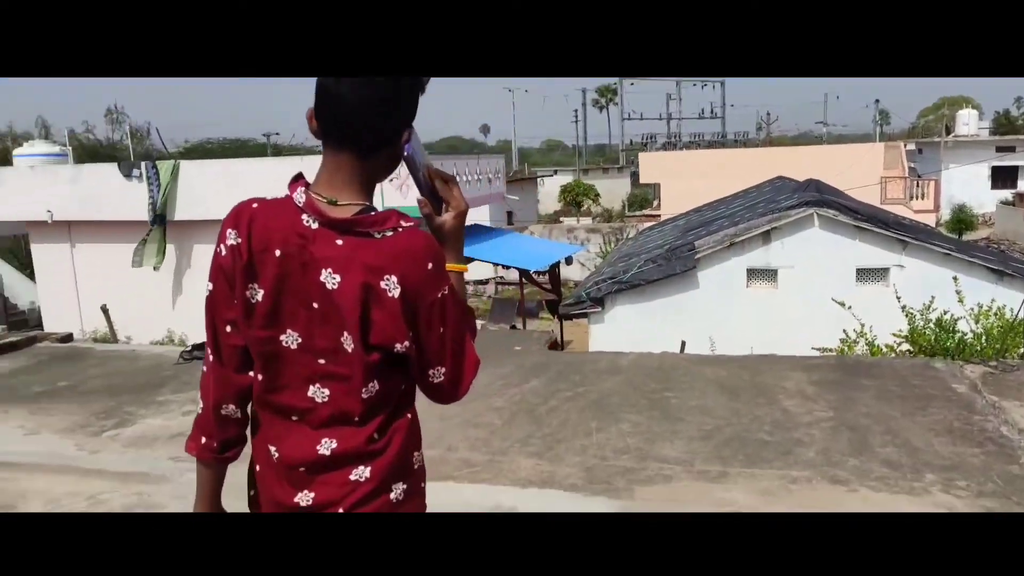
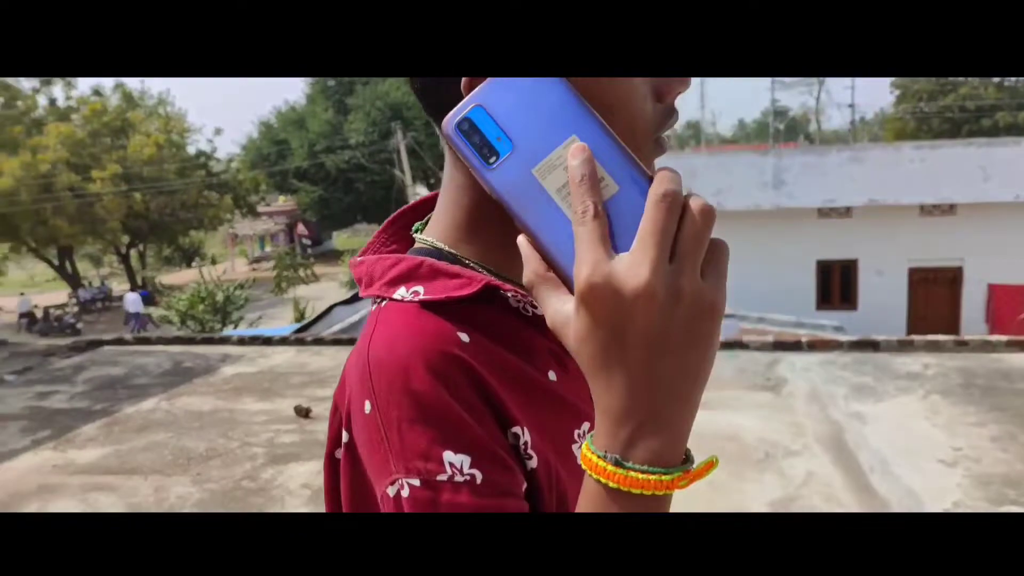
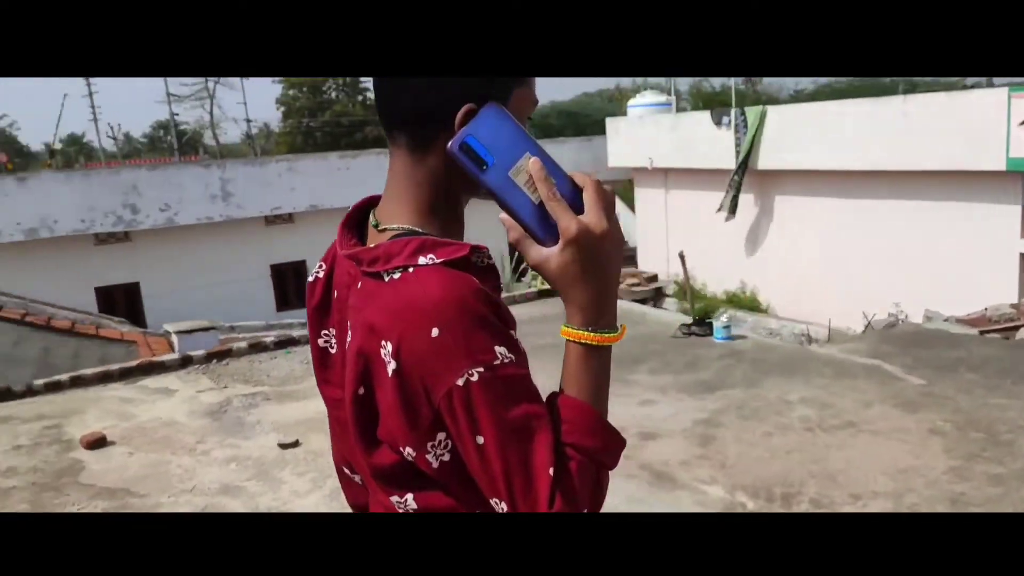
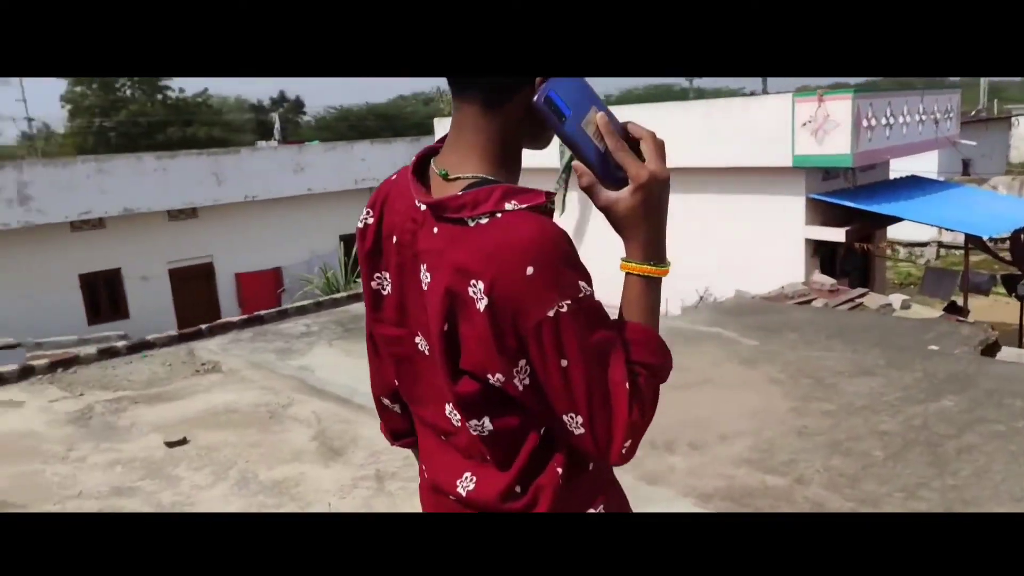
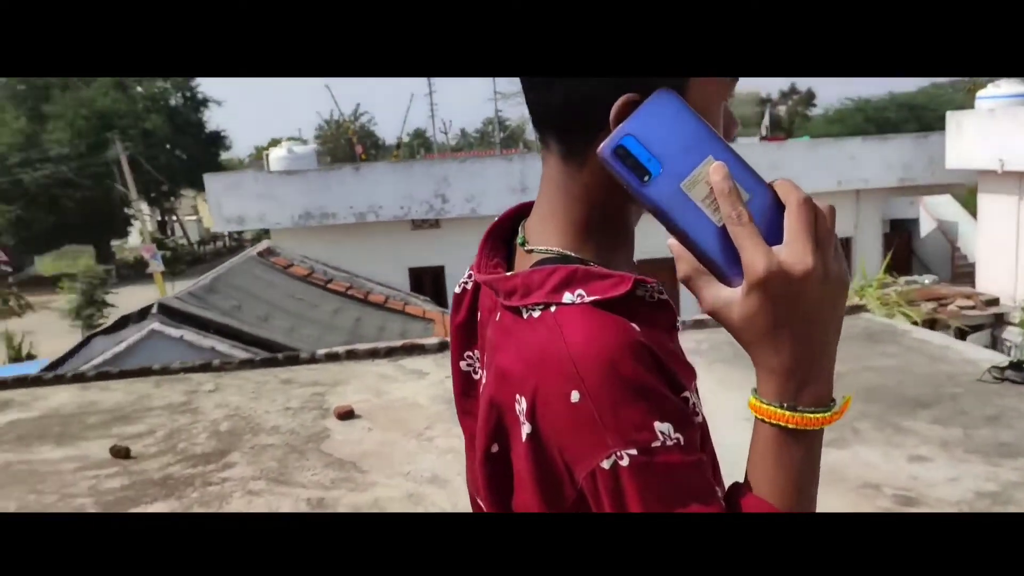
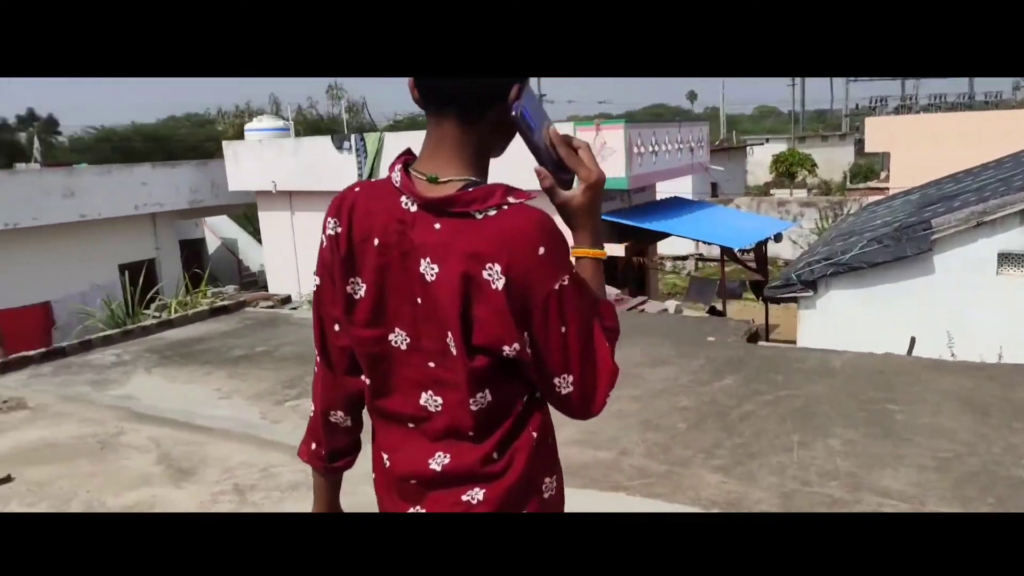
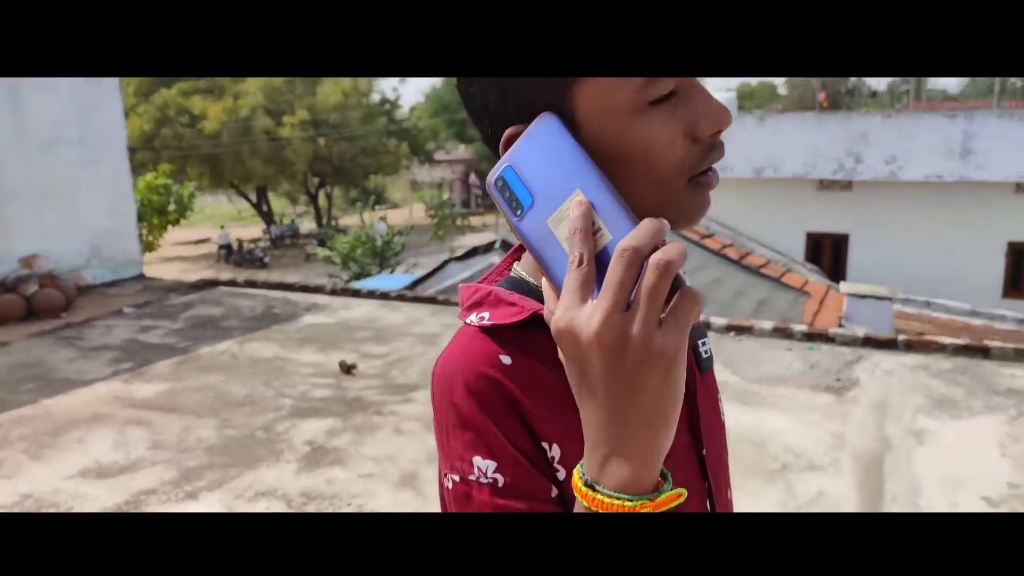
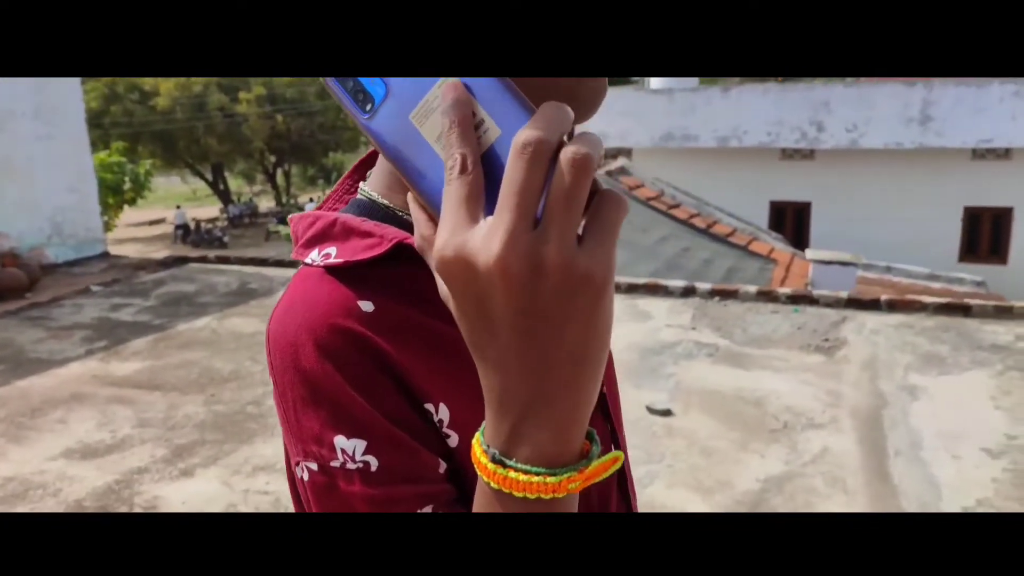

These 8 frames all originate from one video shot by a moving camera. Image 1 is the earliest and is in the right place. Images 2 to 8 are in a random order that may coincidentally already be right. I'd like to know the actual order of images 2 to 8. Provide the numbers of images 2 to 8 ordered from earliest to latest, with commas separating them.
6, 4, 3, 5, 2, 8, 7
